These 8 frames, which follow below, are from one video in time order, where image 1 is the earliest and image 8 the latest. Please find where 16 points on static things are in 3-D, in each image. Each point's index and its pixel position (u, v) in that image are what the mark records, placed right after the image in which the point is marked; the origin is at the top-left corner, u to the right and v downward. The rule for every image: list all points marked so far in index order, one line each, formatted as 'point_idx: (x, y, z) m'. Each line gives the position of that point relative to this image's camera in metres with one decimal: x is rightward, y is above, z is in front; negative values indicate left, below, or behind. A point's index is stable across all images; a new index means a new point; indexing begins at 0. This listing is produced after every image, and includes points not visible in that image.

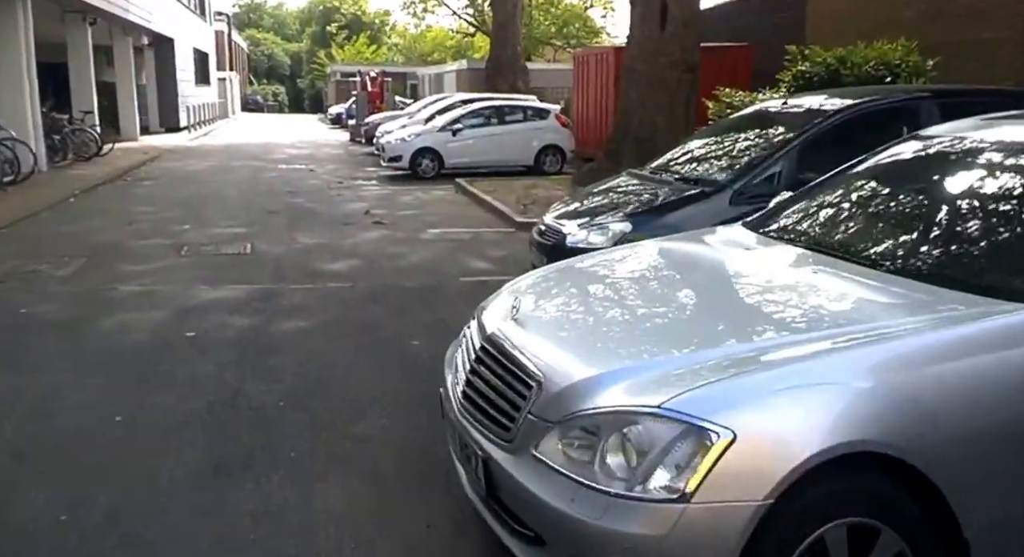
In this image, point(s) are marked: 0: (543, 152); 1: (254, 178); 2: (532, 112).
0: (+0.7, +2.8, +19.7) m
1: (-5.2, +2.0, +17.8) m
2: (+0.4, +3.7, +19.7) m
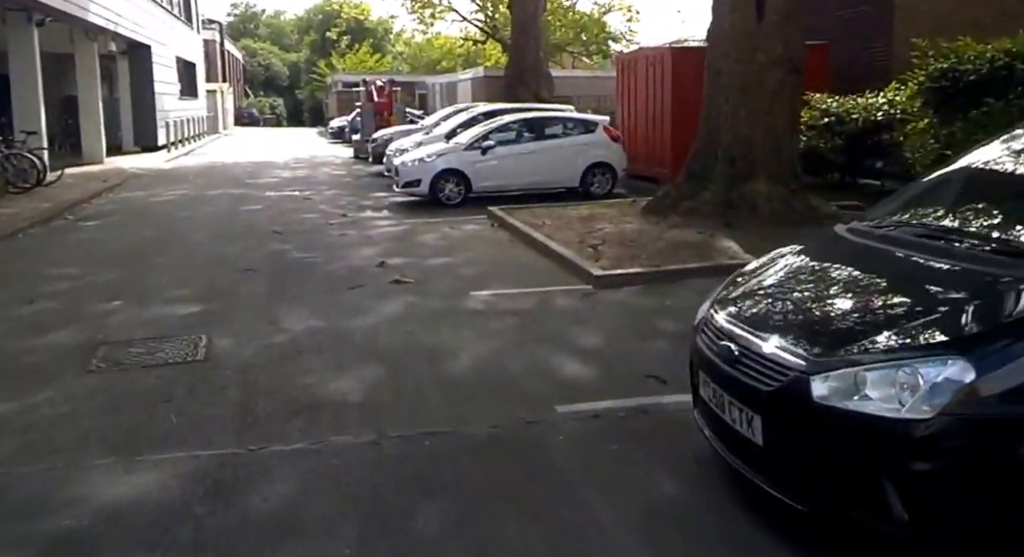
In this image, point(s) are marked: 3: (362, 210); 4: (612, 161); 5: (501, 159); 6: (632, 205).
0: (+1.5, +1.9, +16.0) m
1: (-4.4, +1.0, +14.2) m
2: (+1.2, +2.8, +16.1) m
3: (-2.6, +1.1, +14.8) m
4: (+1.8, +2.0, +15.8) m
5: (-0.1, +2.0, +15.5) m
6: (+1.7, +1.1, +12.6) m
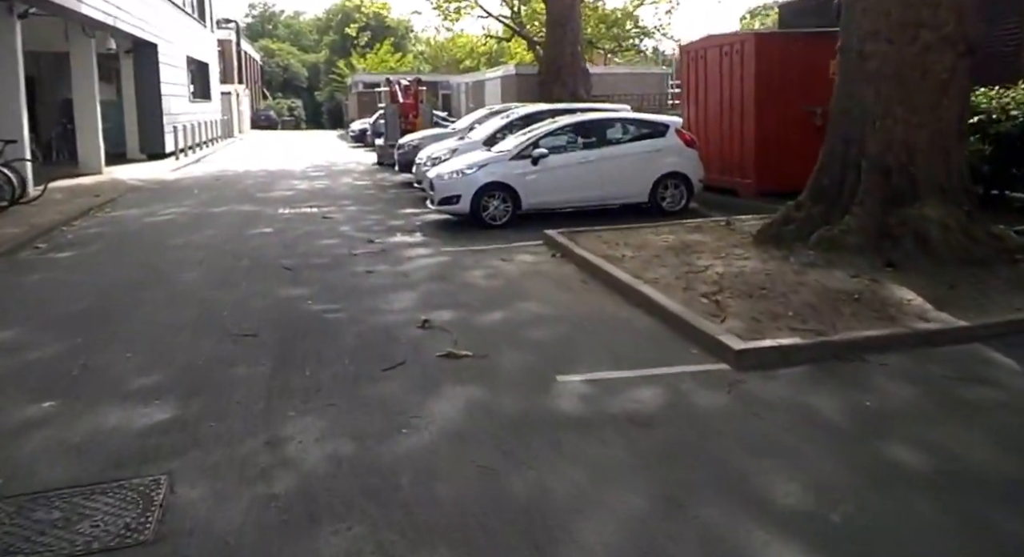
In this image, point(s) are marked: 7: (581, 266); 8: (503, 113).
0: (+2.3, +1.4, +13.5) m
1: (-3.6, +0.5, +11.7) m
2: (+2.1, +2.3, +13.5) m
3: (-1.7, +0.6, +12.3) m
4: (+2.7, +1.5, +13.2) m
5: (+0.7, +1.5, +13.0) m
6: (+2.5, +0.6, +10.1) m
7: (+0.7, +0.1, +9.0) m
8: (-0.1, +3.6, +19.6) m
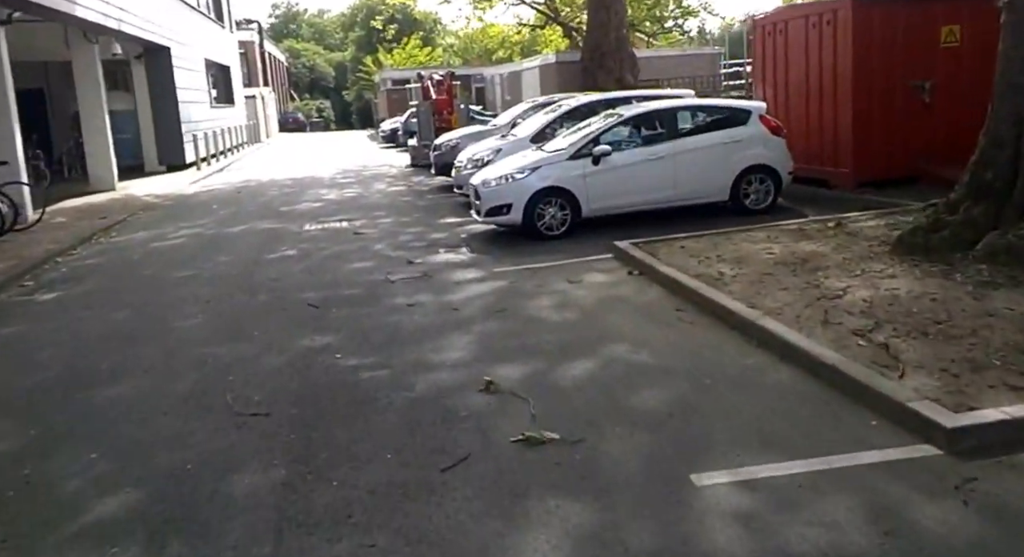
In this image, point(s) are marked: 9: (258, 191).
0: (+3.1, +1.3, +11.7) m
1: (-2.9, +0.2, +10.2) m
2: (+2.8, +2.2, +11.7) m
3: (-1.0, +0.3, +10.7) m
4: (+3.4, +1.4, +11.4) m
5: (+1.5, +1.3, +11.2) m
6: (+3.1, +0.5, +8.3) m
7: (+1.3, -0.1, +7.3) m
8: (+0.7, +3.5, +17.9) m
9: (-5.7, +2.0, +19.8) m
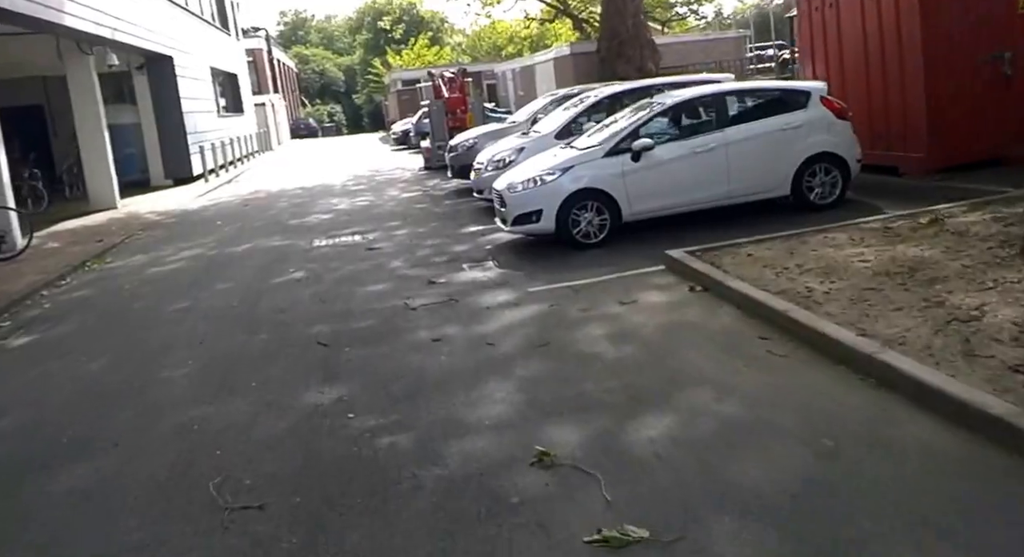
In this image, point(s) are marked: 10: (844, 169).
0: (+3.4, +1.3, +10.5) m
1: (-2.5, -0.1, +9.1) m
2: (+3.0, +2.2, +10.5) m
3: (-0.6, +0.1, +9.5) m
4: (+3.7, +1.4, +10.2) m
5: (+1.8, +1.2, +10.0) m
6: (+3.4, +0.4, +7.1) m
7: (+1.6, -0.2, +6.1) m
8: (+1.1, +3.4, +16.7) m
9: (-5.2, +1.6, +18.8) m
10: (+3.7, +1.2, +10.2) m
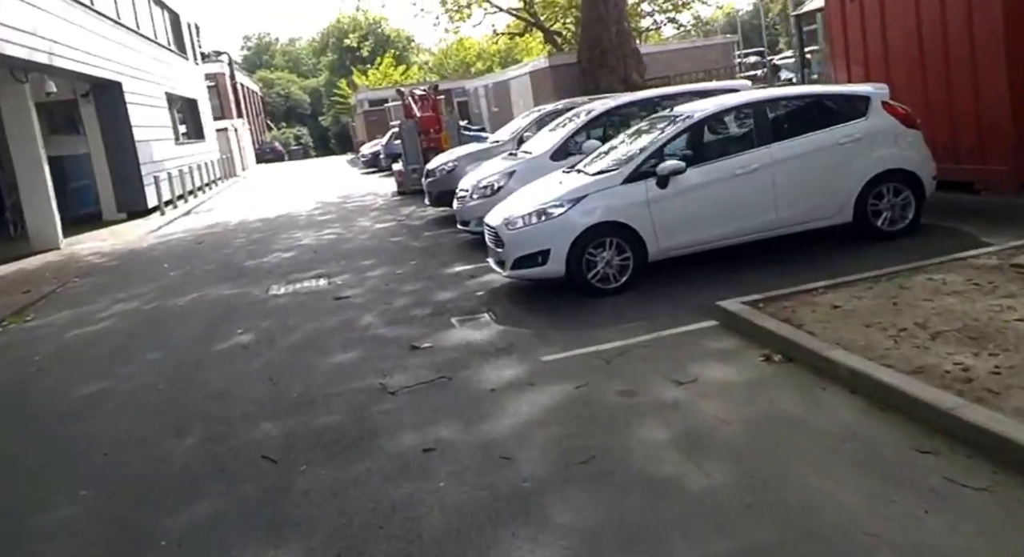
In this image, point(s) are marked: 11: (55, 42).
0: (+3.3, +0.9, +8.8) m
1: (-2.5, -0.7, +7.2) m
2: (+3.0, +1.8, +8.8) m
3: (-0.6, -0.4, +7.7) m
4: (+3.6, +1.1, +8.5) m
5: (+1.7, +0.8, +8.3) m
6: (+3.5, +0.1, +5.3) m
7: (+1.7, -0.6, +4.4) m
8: (+0.8, +2.8, +15.0) m
9: (-5.5, +0.7, +16.8) m
10: (+3.7, +0.9, +8.5) m
11: (-9.2, +4.7, +17.7) m
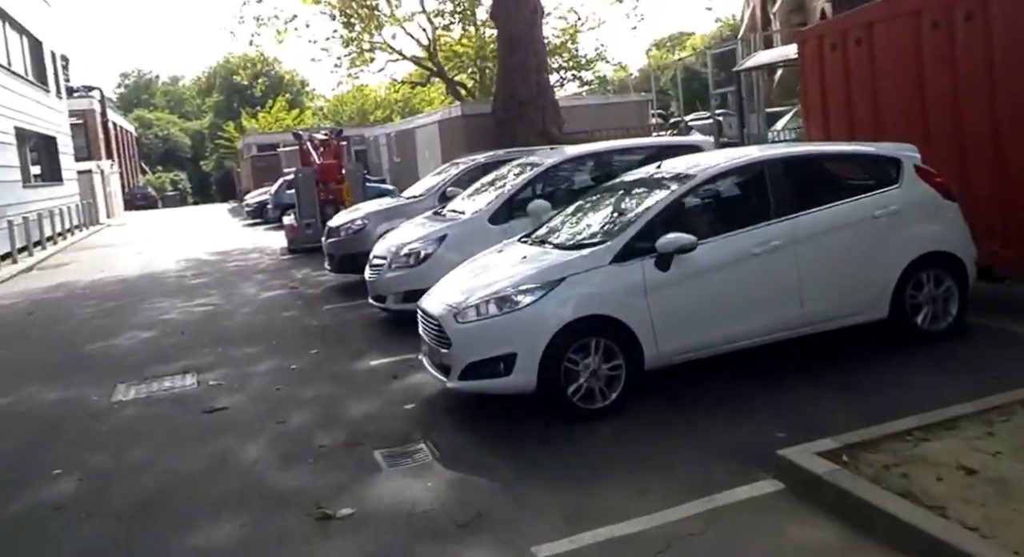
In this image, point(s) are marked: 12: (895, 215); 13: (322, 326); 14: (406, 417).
0: (+3.0, 0.0, +6.8) m
1: (-2.6, -1.3, +4.4) m
2: (+2.6, +0.9, +6.9) m
3: (-0.9, -1.1, +5.2) m
4: (+3.3, +0.2, +6.6) m
5: (+1.4, 0.0, +6.1) m
6: (+3.5, -0.6, +3.4) m
7: (+1.9, -1.1, +2.1) m
8: (-0.3, +1.6, +12.8) m
9: (-6.8, -0.4, +13.7) m
10: (+3.3, 0.0, +6.6) m
11: (-10.5, +3.6, +14.3) m
12: (+2.8, +0.5, +6.7) m
13: (-2.3, -0.5, +11.1) m
14: (-0.9, -0.9, +7.1) m
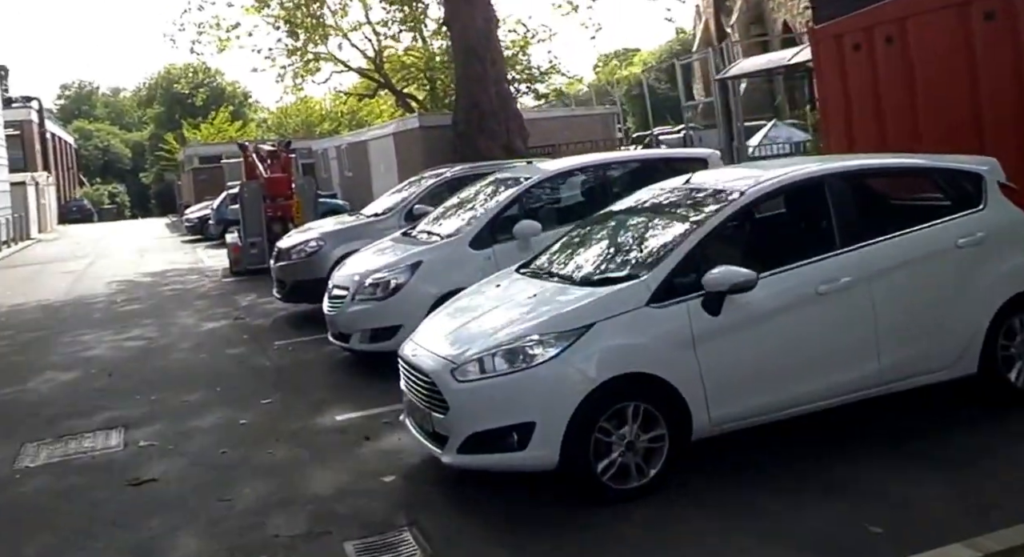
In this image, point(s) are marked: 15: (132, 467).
0: (+3.1, -0.3, +5.5) m
1: (-2.4, -1.6, +2.8) m
2: (+2.7, +0.6, +5.6) m
3: (-0.7, -1.4, +3.7) m
4: (+3.4, -0.1, +5.3) m
5: (+1.6, -0.3, +4.8) m
6: (+3.8, -0.8, +2.1) m
7: (+2.2, -1.4, +0.8) m
8: (-0.6, +1.2, +11.3) m
9: (-7.1, -0.9, +11.8) m
10: (+3.4, -0.3, +5.3) m
11: (-10.9, +3.1, +12.3) m
12: (+2.9, +0.2, +5.5) m
13: (-2.5, -0.8, +9.5) m
14: (-0.8, -1.2, +5.6) m
15: (-3.0, -1.2, +6.8) m
